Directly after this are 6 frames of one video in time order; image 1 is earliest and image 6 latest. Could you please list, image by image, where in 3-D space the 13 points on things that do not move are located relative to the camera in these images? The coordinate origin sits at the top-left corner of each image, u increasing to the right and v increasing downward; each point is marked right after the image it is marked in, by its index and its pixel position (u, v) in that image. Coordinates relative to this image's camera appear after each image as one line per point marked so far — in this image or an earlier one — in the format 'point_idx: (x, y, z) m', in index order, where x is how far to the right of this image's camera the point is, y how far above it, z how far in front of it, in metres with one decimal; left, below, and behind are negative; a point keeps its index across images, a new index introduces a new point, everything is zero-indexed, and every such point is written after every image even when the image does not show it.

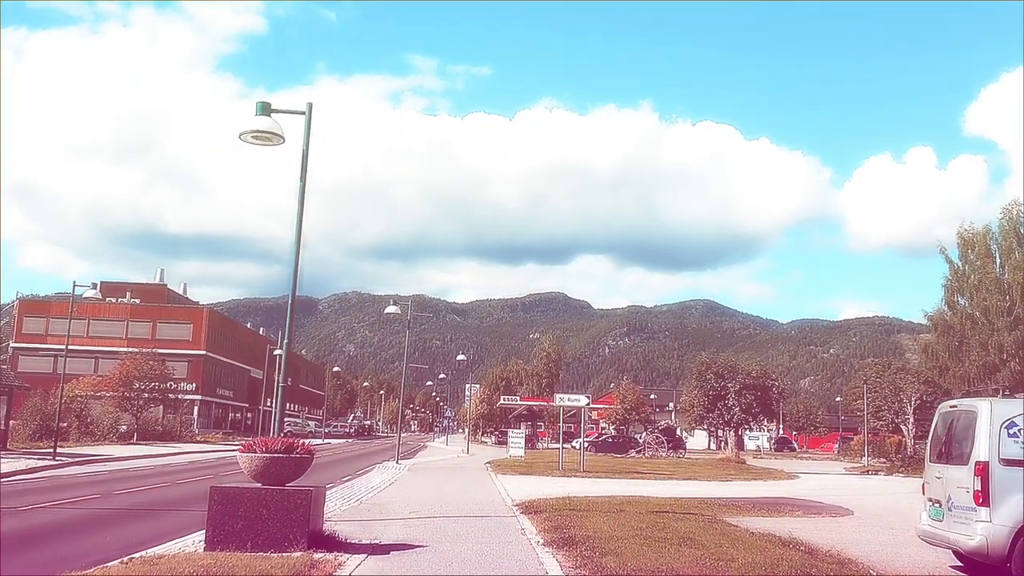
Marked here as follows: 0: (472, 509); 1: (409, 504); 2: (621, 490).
0: (-0.5, -3.4, +12.7) m
1: (-1.4, -3.5, +13.5) m
2: (+2.2, -4.0, +16.5) m
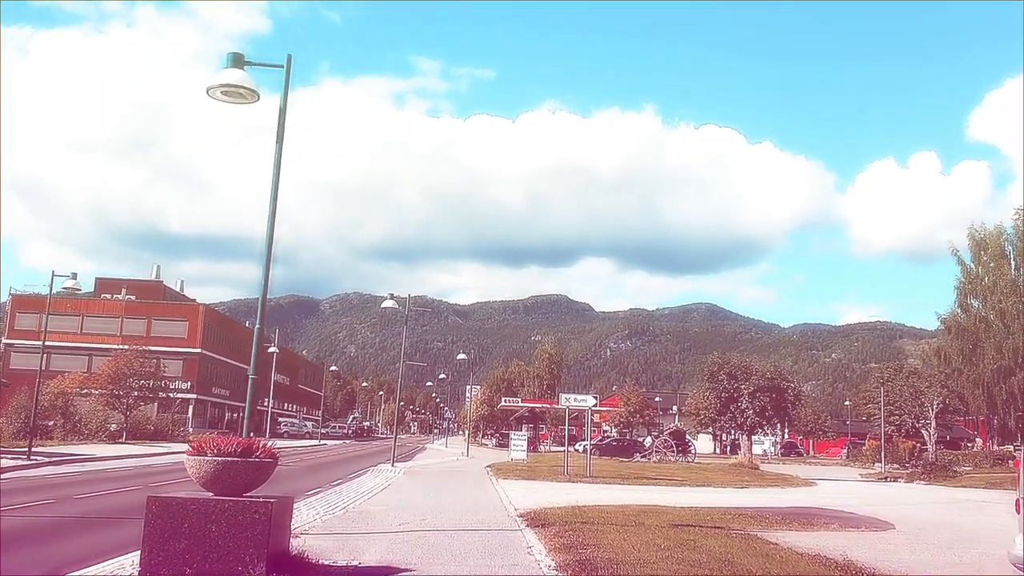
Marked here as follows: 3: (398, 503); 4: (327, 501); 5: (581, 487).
0: (-0.4, -3.3, +12.0) m
1: (-1.4, -3.4, +12.7) m
2: (+2.3, -3.9, +15.8) m
3: (-1.9, -3.6, +14.2) m
4: (-3.1, -3.5, +14.1) m
5: (+1.6, -4.5, +19.3) m
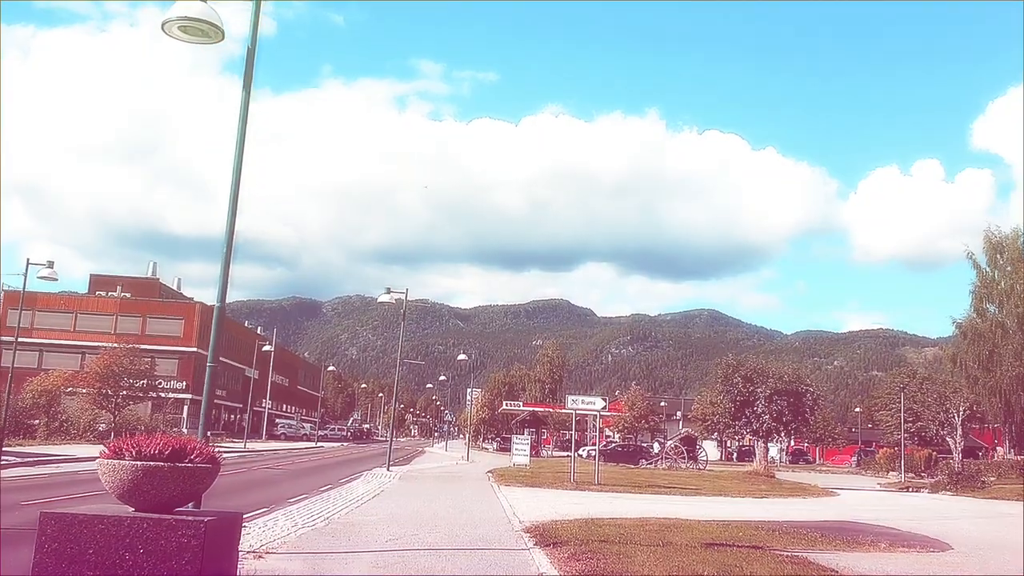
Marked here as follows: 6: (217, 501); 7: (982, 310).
0: (-0.4, -3.2, +11.2) m
1: (-1.4, -3.3, +12.0) m
2: (+2.3, -3.8, +15.0) m
3: (-1.9, -3.5, +13.4) m
4: (-3.0, -3.4, +13.3) m
5: (+1.7, -4.5, +18.5) m
6: (-5.2, -3.8, +15.4) m
7: (+7.1, -0.4, +13.3) m
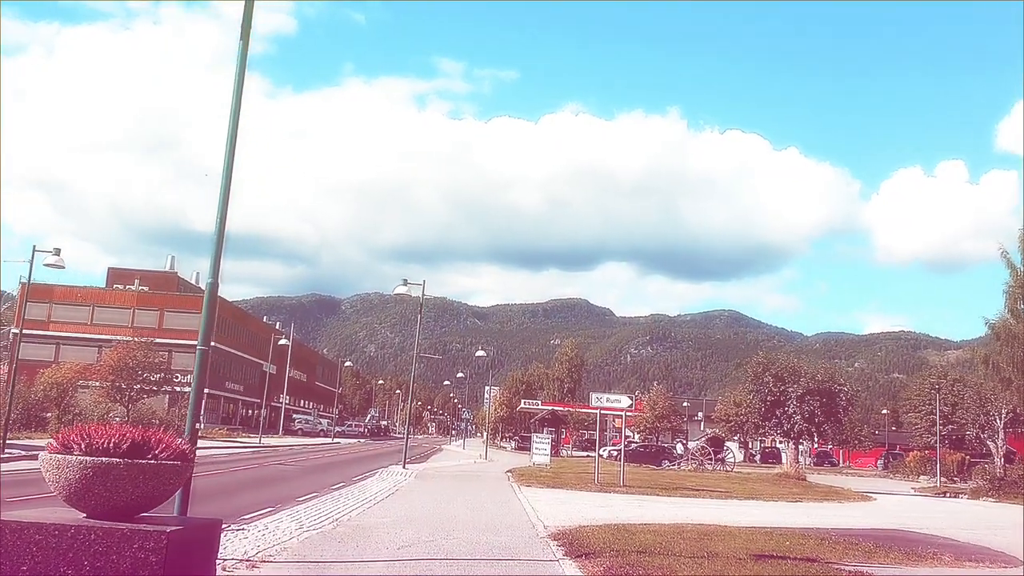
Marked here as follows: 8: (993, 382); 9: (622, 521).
0: (-0.2, -3.1, +10.7) m
1: (-1.1, -3.2, +11.5) m
2: (+2.6, -3.7, +14.4) m
3: (-1.6, -3.4, +13.0) m
4: (-2.7, -3.3, +12.9) m
5: (+2.1, -4.4, +18.0) m
6: (-4.9, -3.7, +15.0) m
7: (+7.5, -0.3, +12.6) m
8: (+8.4, -1.6, +15.0) m
9: (+1.6, -3.4, +12.8) m
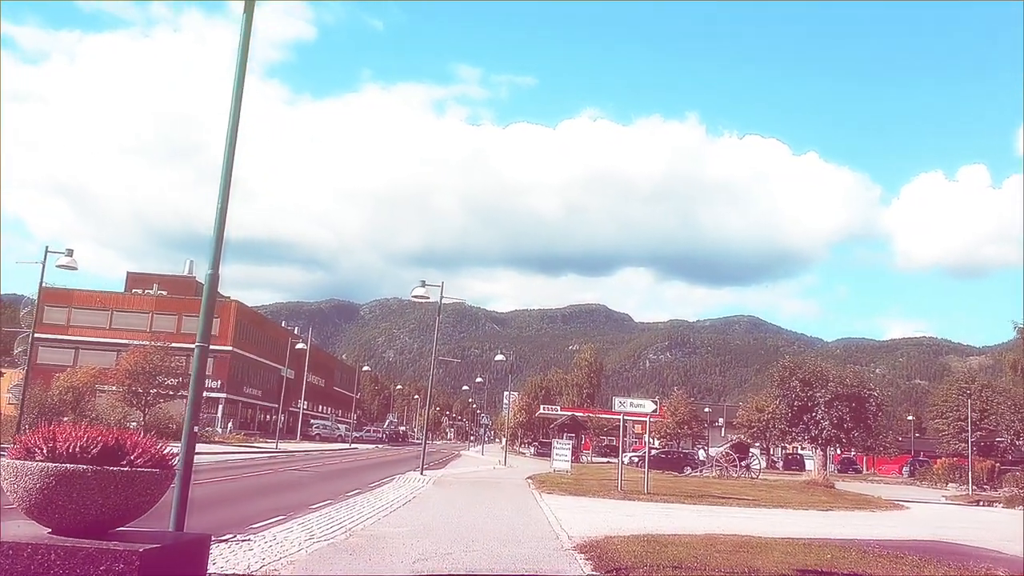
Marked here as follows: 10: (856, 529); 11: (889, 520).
0: (+0.1, -3.1, +10.4) m
1: (-0.9, -3.2, +11.2) m
2: (+2.9, -3.8, +14.1) m
3: (-1.3, -3.4, +12.7) m
4: (-2.5, -3.3, +12.6) m
5: (+2.5, -4.4, +17.6) m
6: (-4.6, -3.7, +14.8) m
7: (+7.7, -0.3, +12.2) m
8: (+8.7, -1.6, +14.6) m
9: (+1.9, -3.5, +12.5) m
10: (+5.5, -3.8, +13.8) m
11: (+6.9, -4.2, +15.9) m
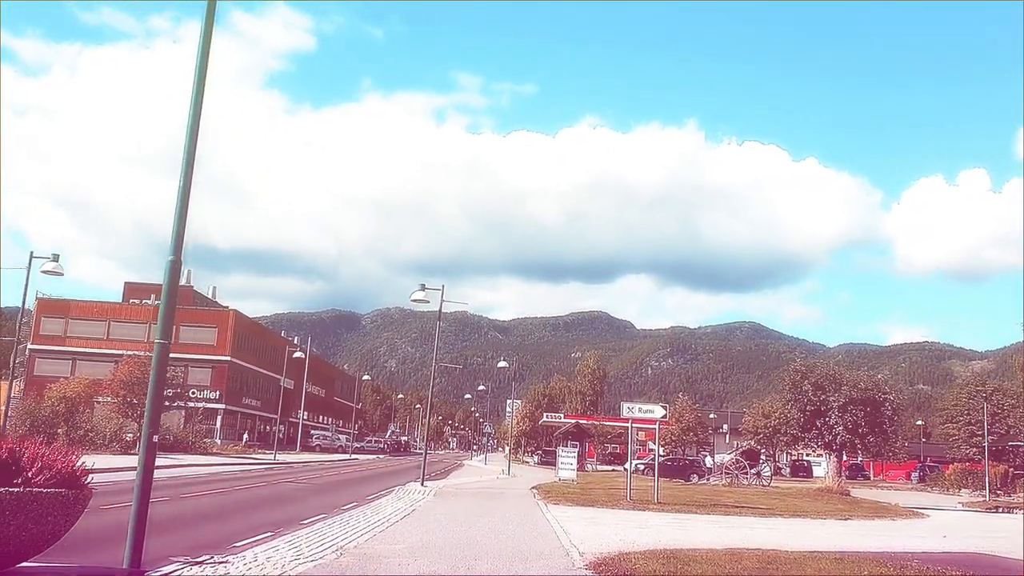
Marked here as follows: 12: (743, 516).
0: (+0.1, -3.1, +10.0) m
1: (-0.8, -3.3, +10.8) m
2: (+3.0, -3.8, +13.6) m
3: (-1.2, -3.5, +12.2) m
4: (-2.4, -3.4, +12.2) m
5: (+2.5, -4.5, +17.2) m
6: (-4.5, -3.8, +14.3) m
7: (+7.8, -0.3, +11.8) m
8: (+8.8, -1.6, +14.1) m
9: (+2.0, -3.5, +12.0) m
10: (+5.5, -3.8, +13.4) m
11: (+7.0, -4.2, +15.4) m
12: (+4.8, -4.7, +18.2) m
